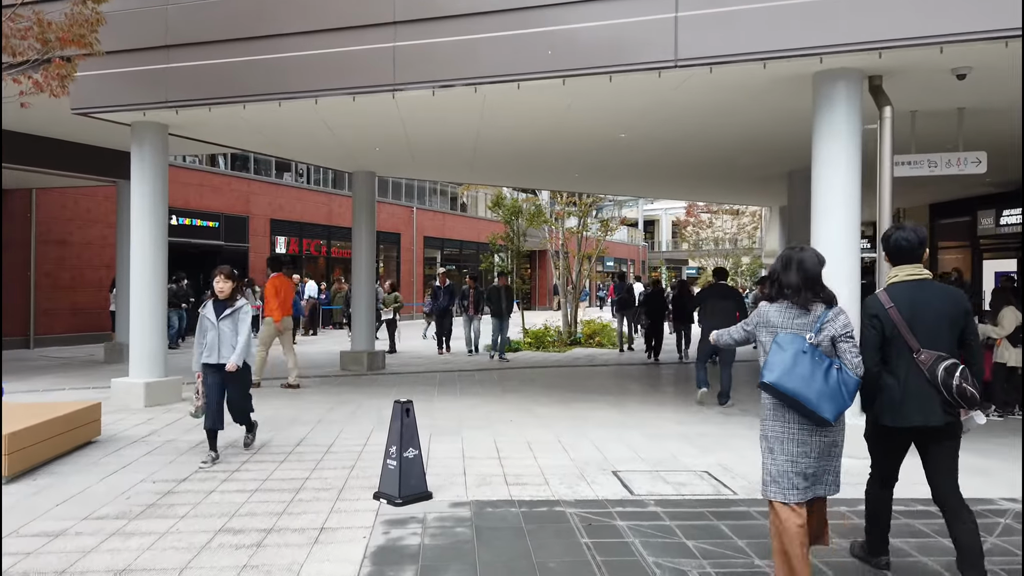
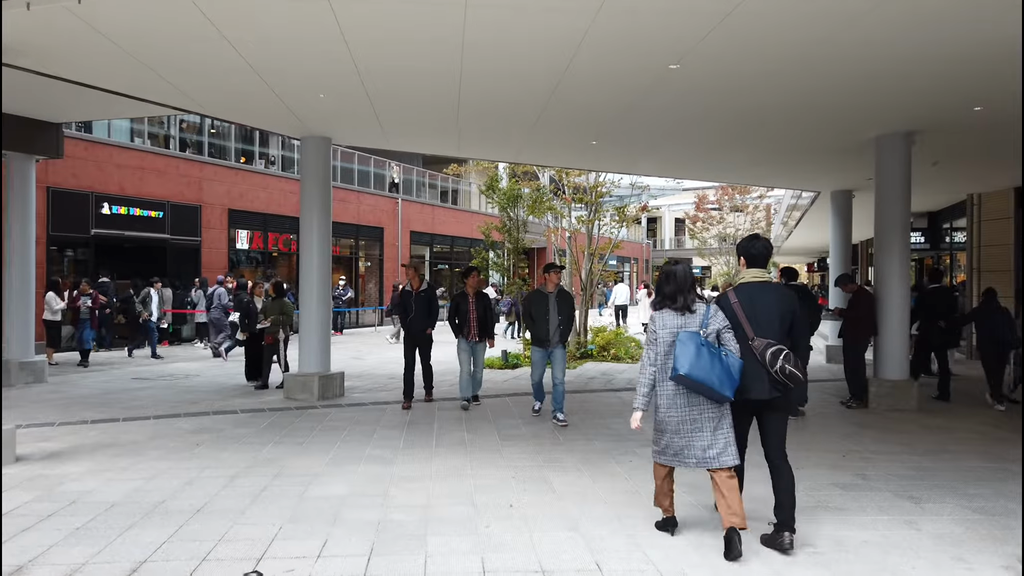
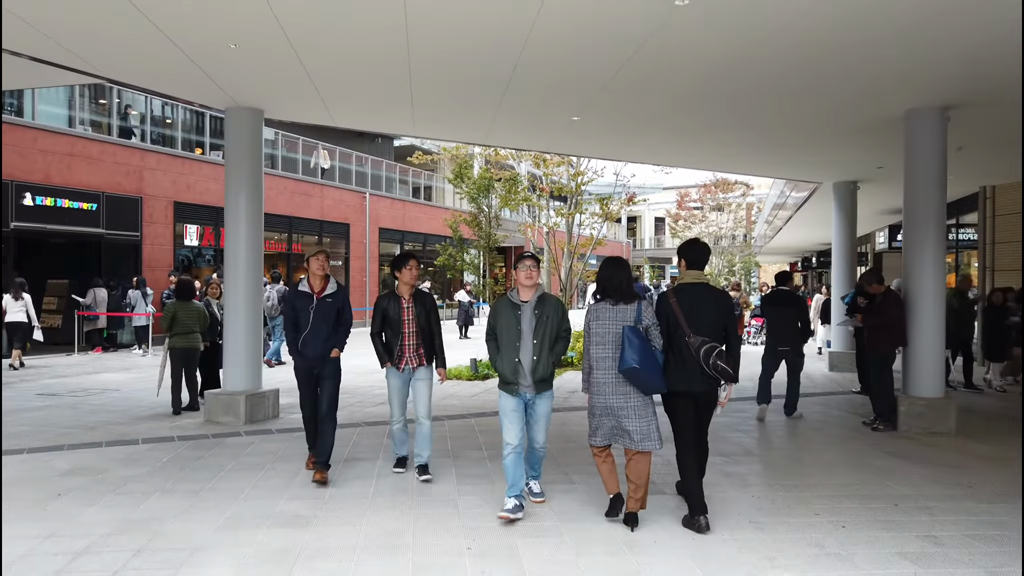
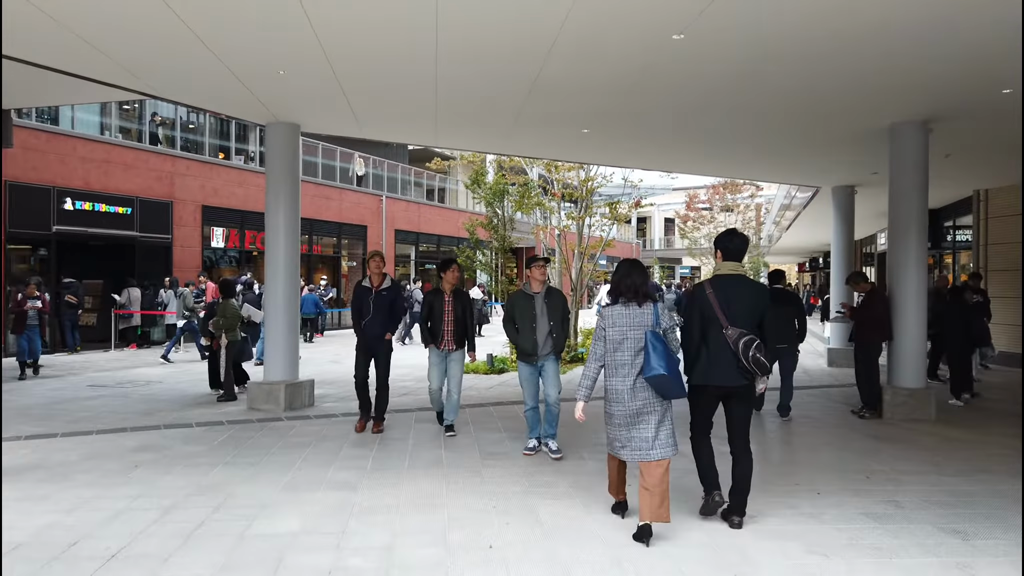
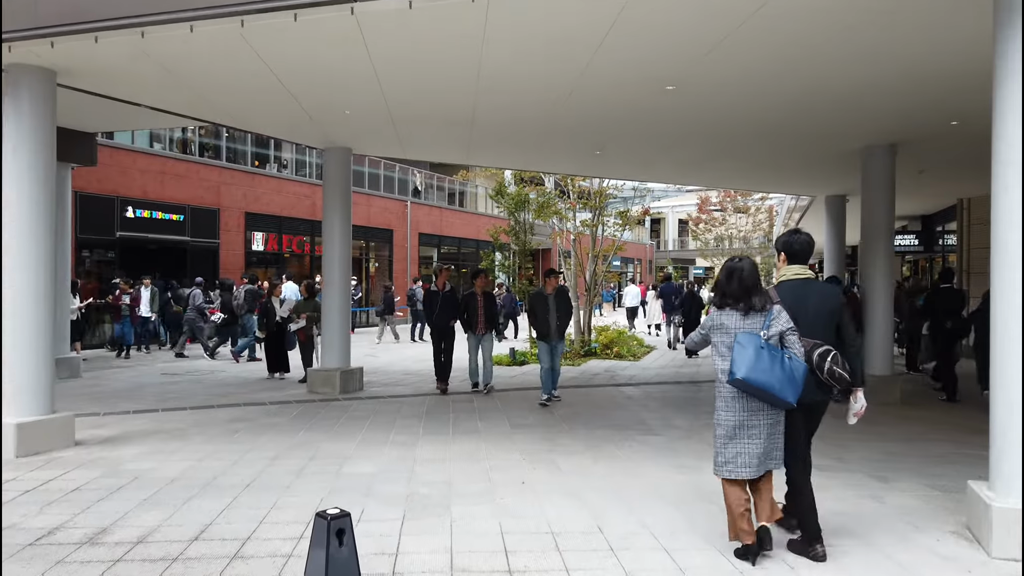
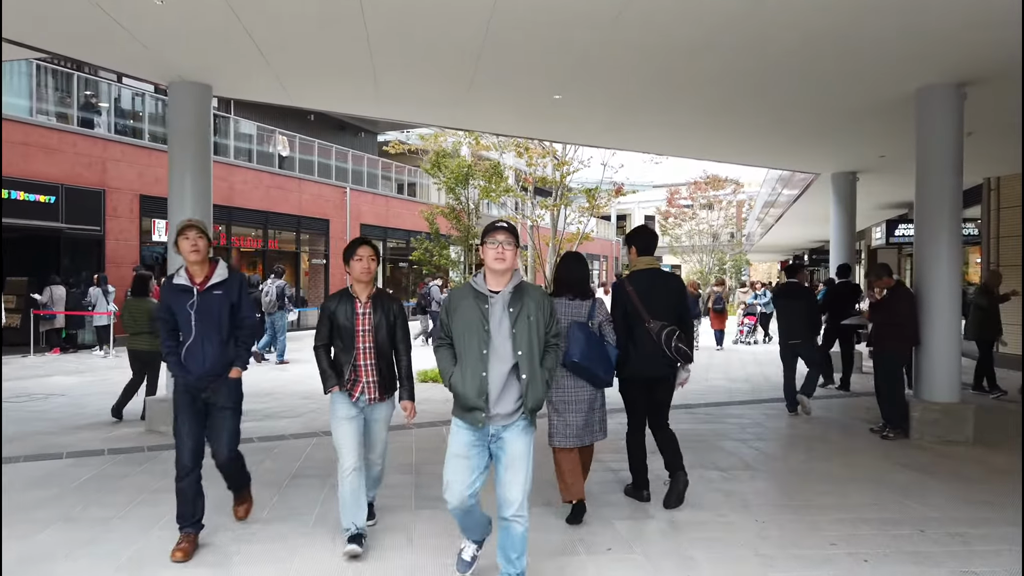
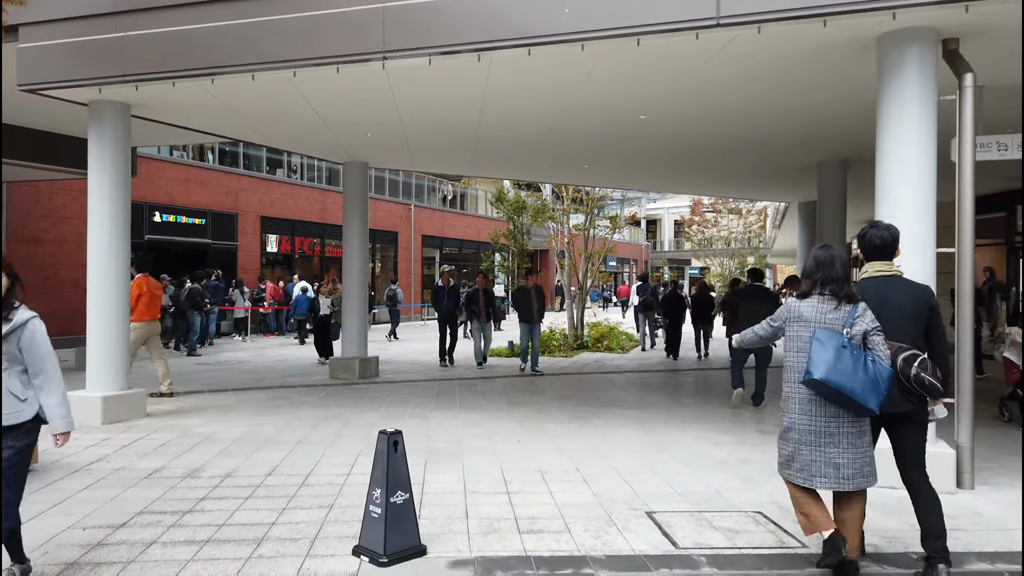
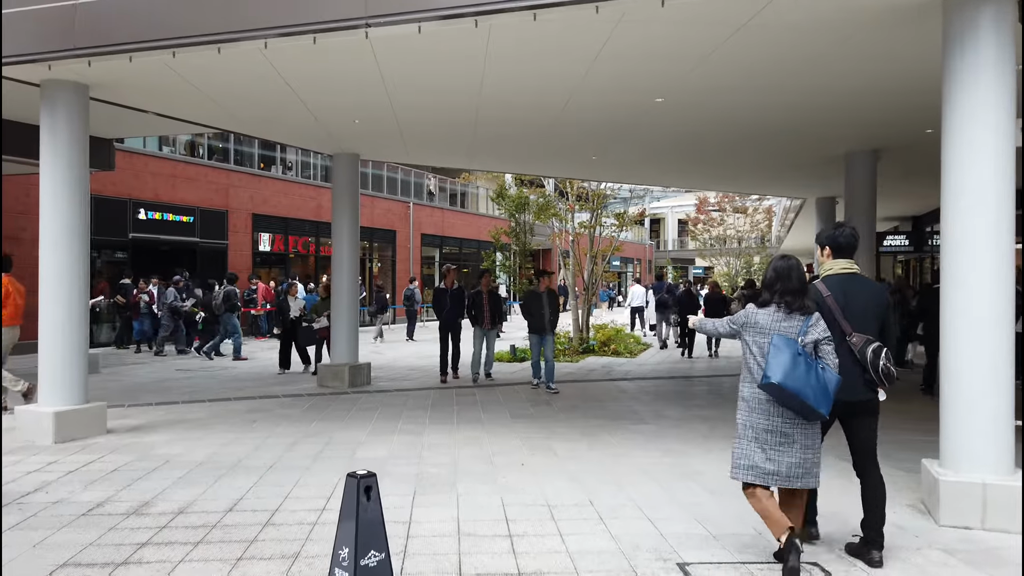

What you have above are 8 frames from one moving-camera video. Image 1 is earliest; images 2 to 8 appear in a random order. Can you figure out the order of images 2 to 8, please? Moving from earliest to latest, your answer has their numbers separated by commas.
7, 8, 5, 2, 4, 3, 6
